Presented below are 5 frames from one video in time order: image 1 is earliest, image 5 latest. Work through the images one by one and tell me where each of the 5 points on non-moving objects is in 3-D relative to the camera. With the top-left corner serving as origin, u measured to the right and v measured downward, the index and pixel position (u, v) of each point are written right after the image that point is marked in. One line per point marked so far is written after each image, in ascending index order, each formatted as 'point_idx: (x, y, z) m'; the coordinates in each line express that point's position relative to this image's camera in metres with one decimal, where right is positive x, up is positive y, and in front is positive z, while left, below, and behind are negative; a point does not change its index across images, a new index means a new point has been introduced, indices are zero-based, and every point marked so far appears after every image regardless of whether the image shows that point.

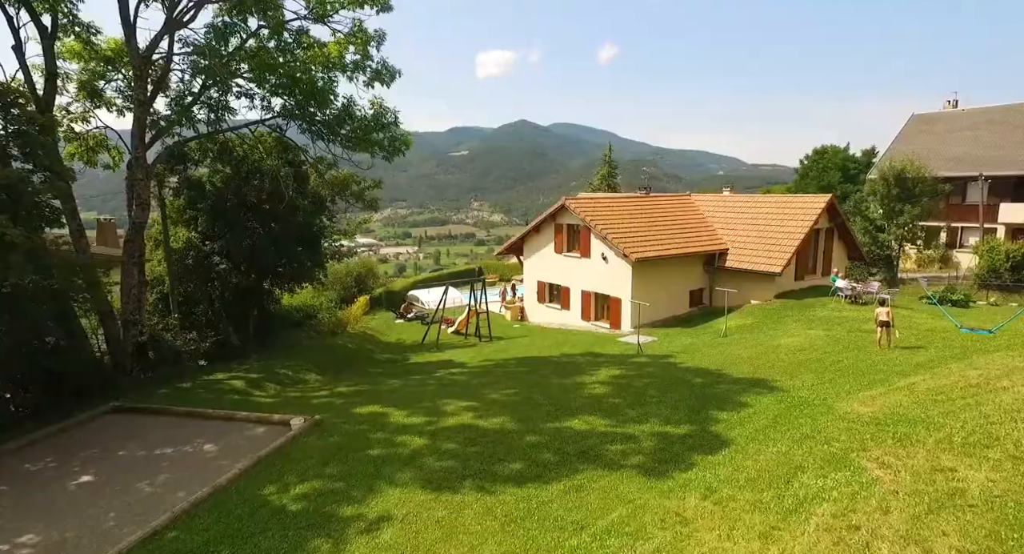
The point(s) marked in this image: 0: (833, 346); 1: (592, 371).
0: (+8.8, -1.9, +18.6) m
1: (+2.1, -2.5, +17.7) m
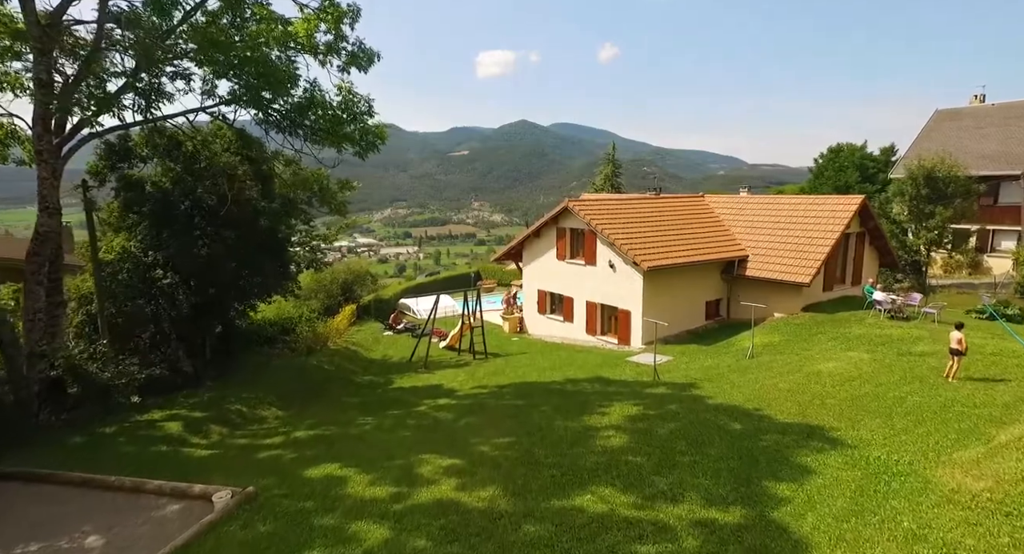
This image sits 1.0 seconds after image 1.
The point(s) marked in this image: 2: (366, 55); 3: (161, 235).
0: (+8.7, -2.3, +15.7) m
1: (+2.0, -2.9, +14.8) m
2: (-4.1, +6.2, +19.0) m
3: (-8.7, +1.1, +16.7) m
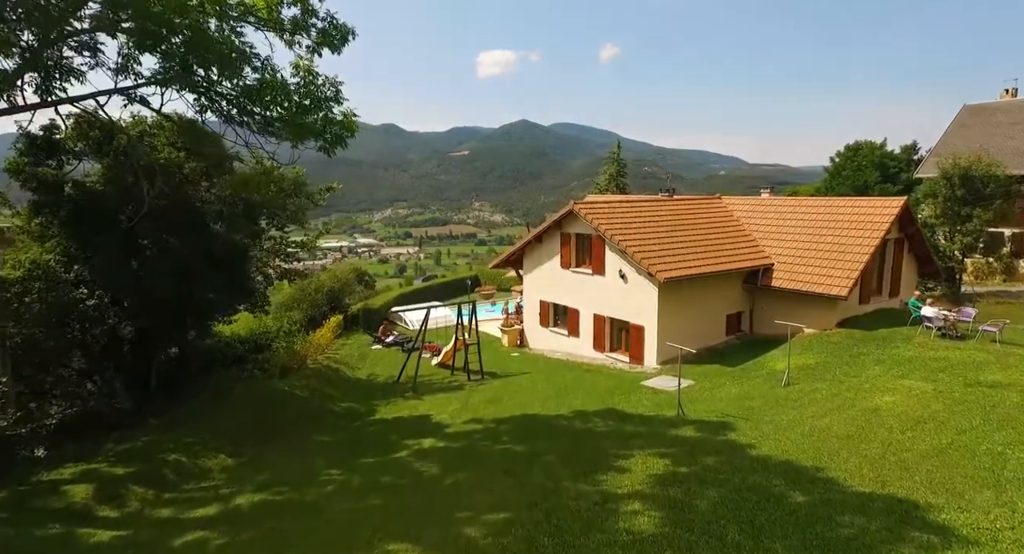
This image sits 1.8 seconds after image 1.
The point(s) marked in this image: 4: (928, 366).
0: (+8.7, -2.7, +12.9) m
1: (+2.0, -3.3, +12.0) m
2: (-4.1, +5.8, +16.2) m
3: (-8.8, +0.7, +14.0) m
4: (+10.7, -2.3, +17.4) m
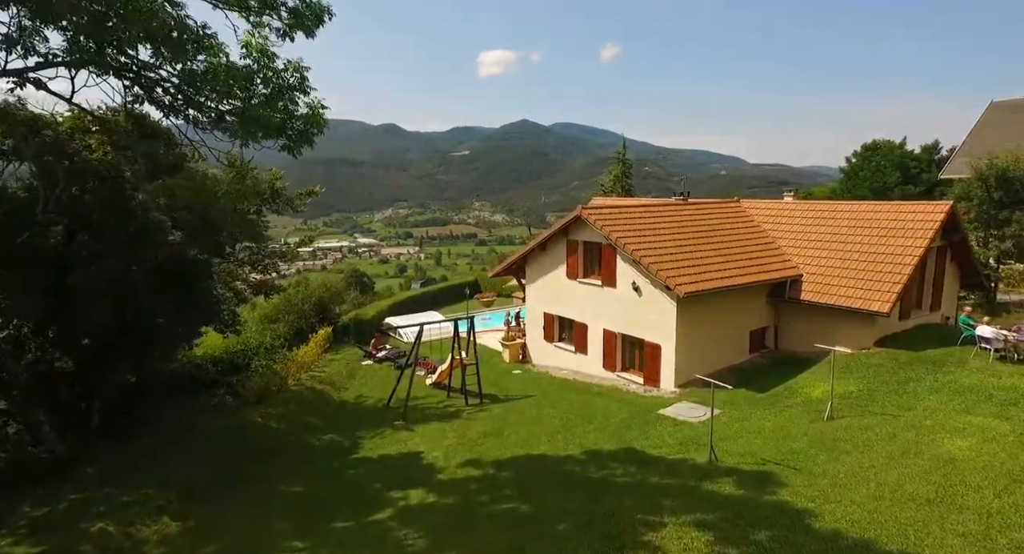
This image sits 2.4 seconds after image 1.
0: (+8.7, -3.1, +10.6) m
1: (+2.0, -3.7, +9.7) m
2: (-4.1, +5.4, +13.9) m
3: (-8.7, +0.3, +11.7) m
4: (+10.7, -2.7, +15.1) m
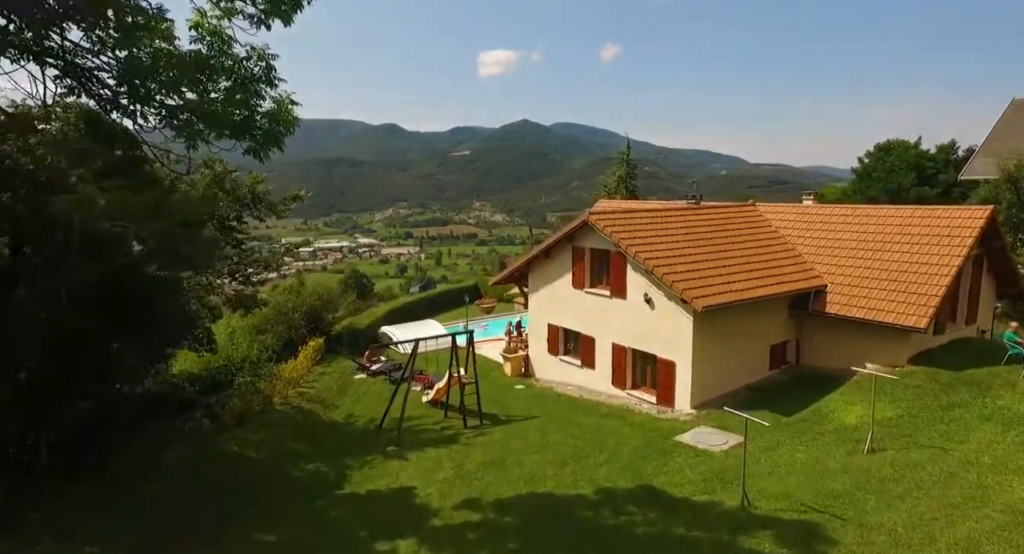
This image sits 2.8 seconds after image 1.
0: (+8.8, -3.4, +9.0) m
1: (+2.1, -4.0, +8.1) m
2: (-4.0, +5.1, +12.3) m
3: (-8.6, -0.1, +10.0) m
4: (+10.8, -3.0, +13.4) m
